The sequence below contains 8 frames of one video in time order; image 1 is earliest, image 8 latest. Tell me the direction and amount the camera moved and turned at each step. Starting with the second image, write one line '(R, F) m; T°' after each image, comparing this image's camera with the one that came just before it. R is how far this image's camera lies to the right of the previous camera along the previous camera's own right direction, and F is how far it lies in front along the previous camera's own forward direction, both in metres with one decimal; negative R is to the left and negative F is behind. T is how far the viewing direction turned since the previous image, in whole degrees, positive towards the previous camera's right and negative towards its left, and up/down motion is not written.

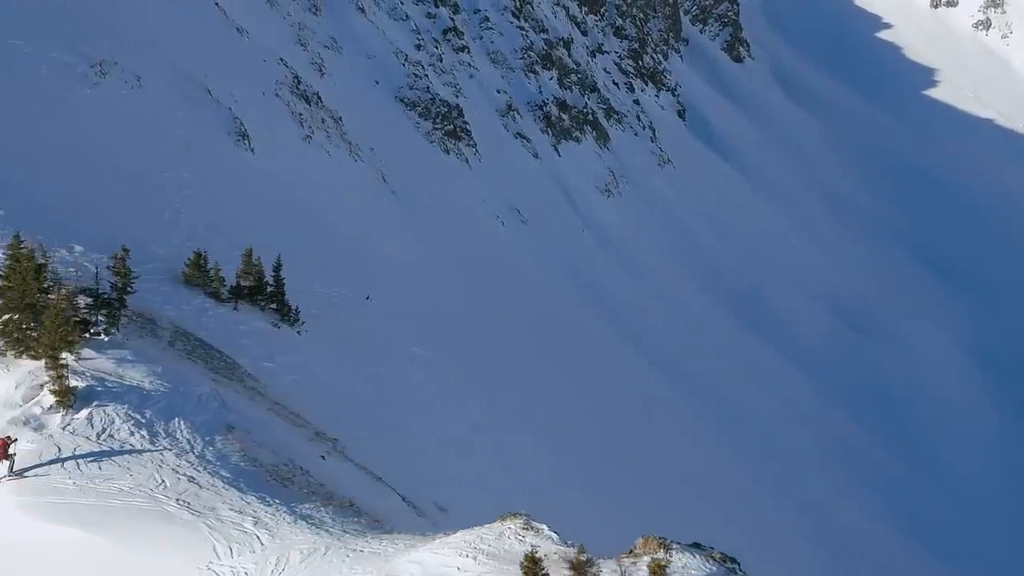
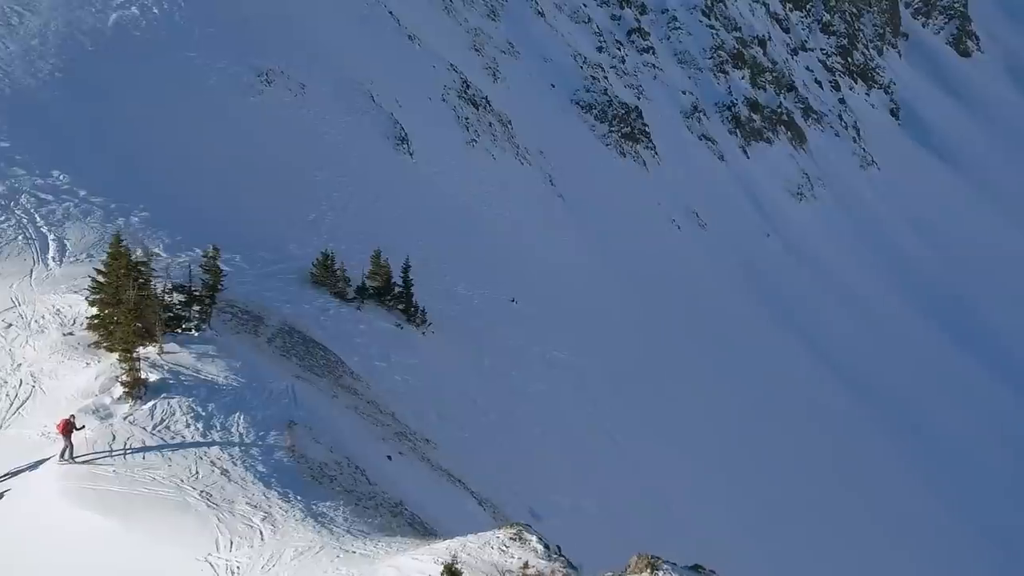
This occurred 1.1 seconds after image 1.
(+2.9, +0.7) m; -11°
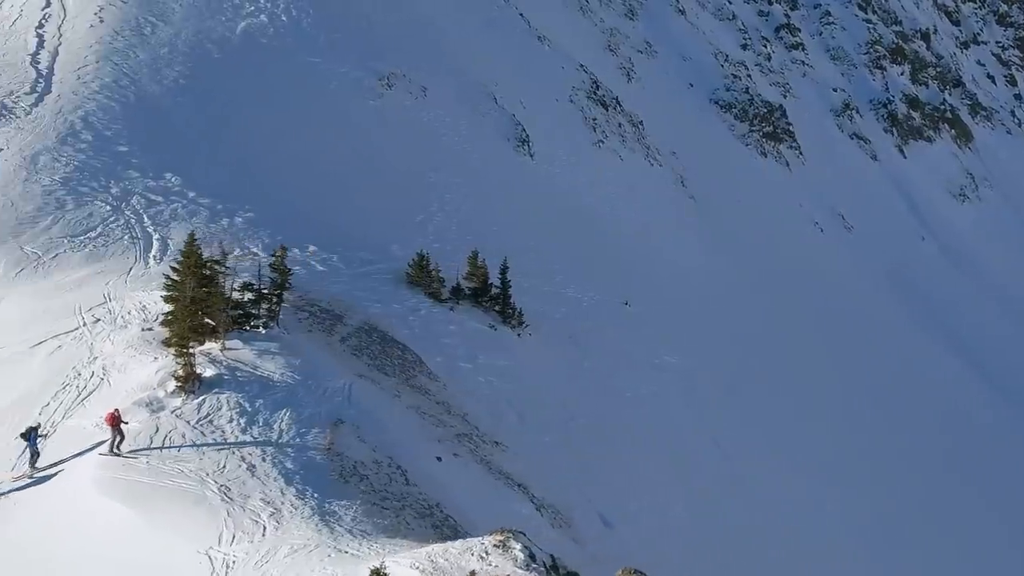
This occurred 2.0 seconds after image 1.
(+2.3, +0.5) m; -9°
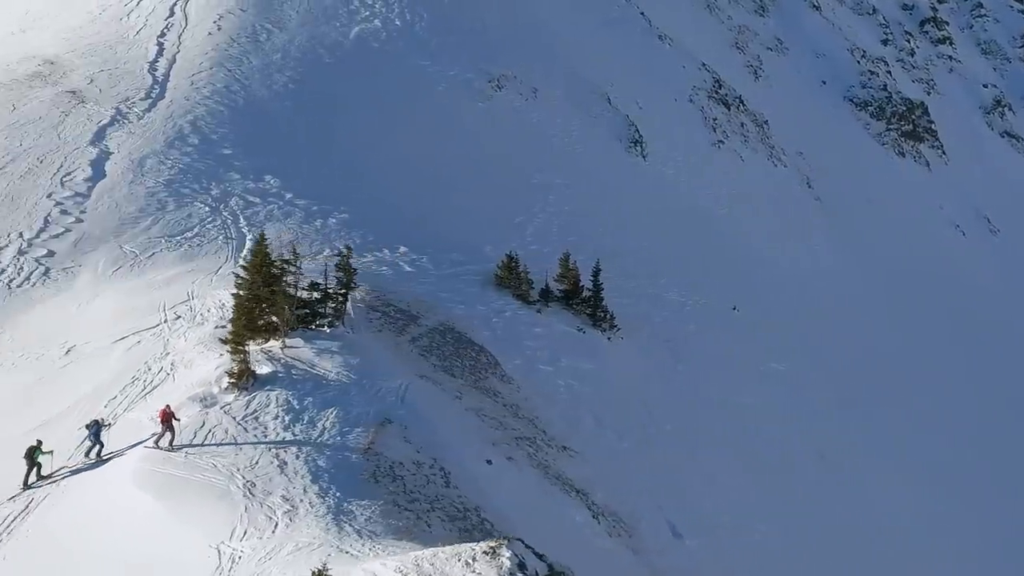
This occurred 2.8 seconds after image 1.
(+2.0, +0.5) m; -8°
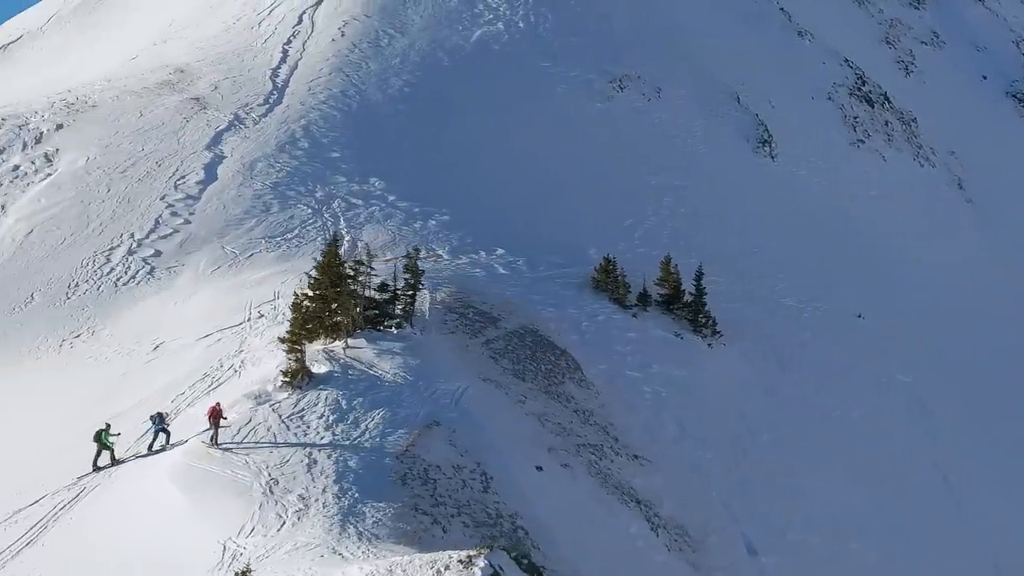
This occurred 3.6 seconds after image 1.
(+2.3, +0.6) m; -9°
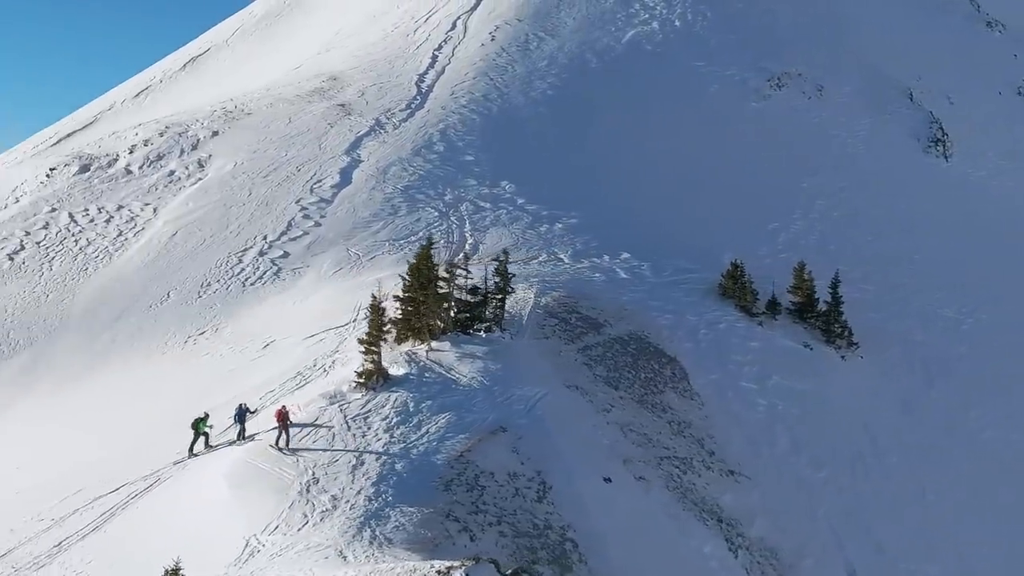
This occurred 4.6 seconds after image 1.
(+2.6, +0.7) m; -11°
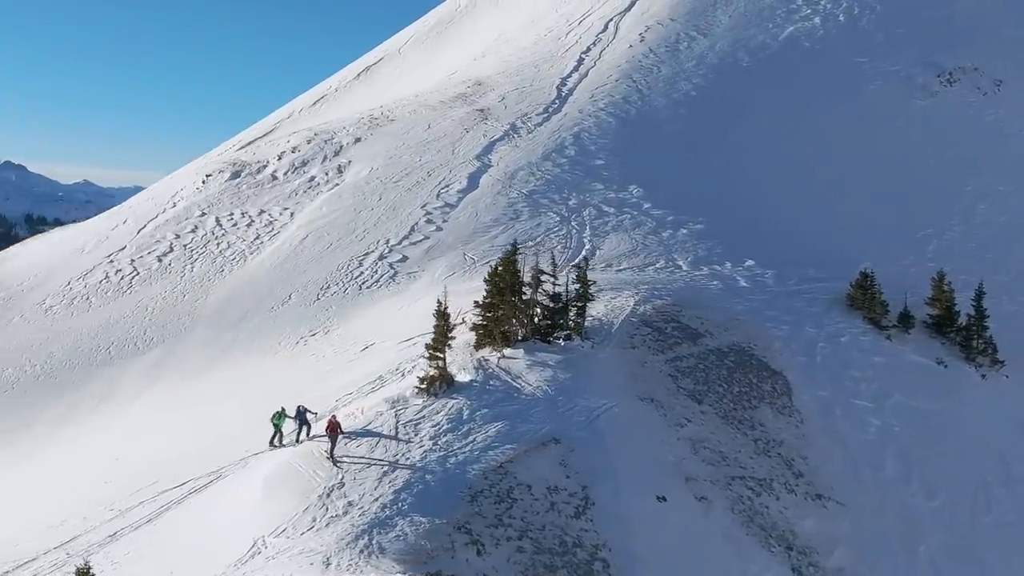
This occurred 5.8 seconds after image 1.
(+3.0, +0.8) m; -11°
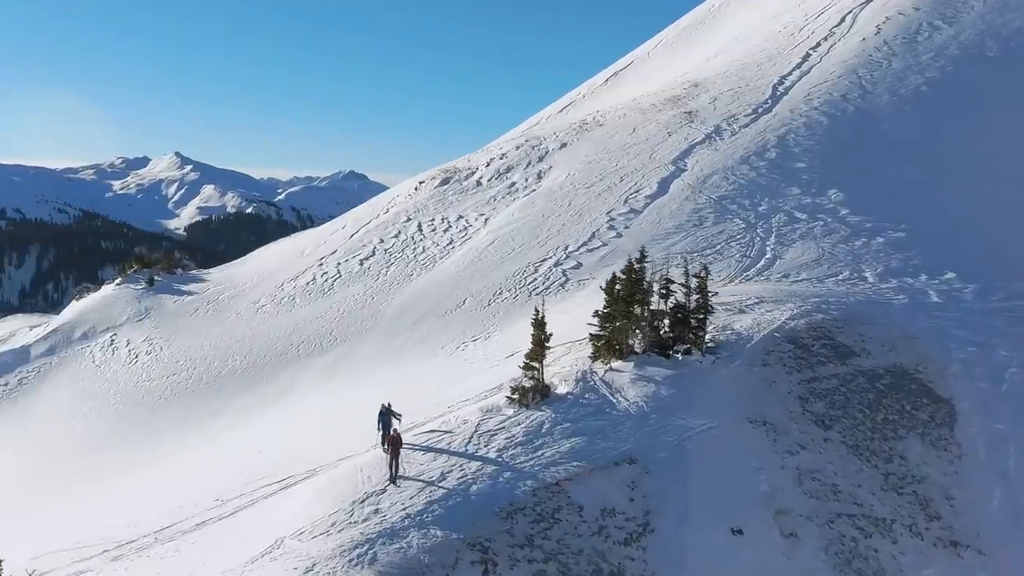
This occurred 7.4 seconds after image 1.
(+4.2, +1.4) m; -17°
